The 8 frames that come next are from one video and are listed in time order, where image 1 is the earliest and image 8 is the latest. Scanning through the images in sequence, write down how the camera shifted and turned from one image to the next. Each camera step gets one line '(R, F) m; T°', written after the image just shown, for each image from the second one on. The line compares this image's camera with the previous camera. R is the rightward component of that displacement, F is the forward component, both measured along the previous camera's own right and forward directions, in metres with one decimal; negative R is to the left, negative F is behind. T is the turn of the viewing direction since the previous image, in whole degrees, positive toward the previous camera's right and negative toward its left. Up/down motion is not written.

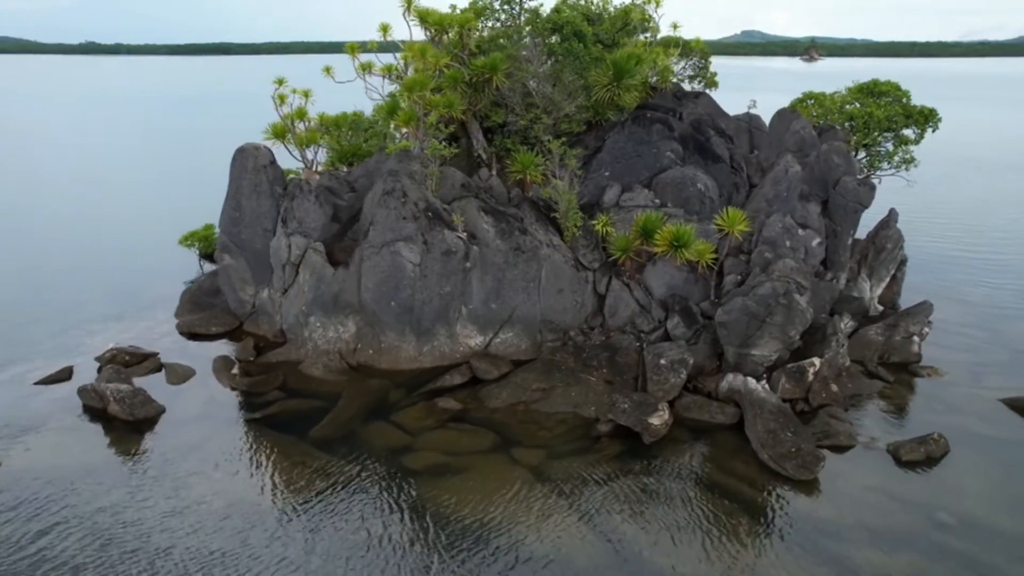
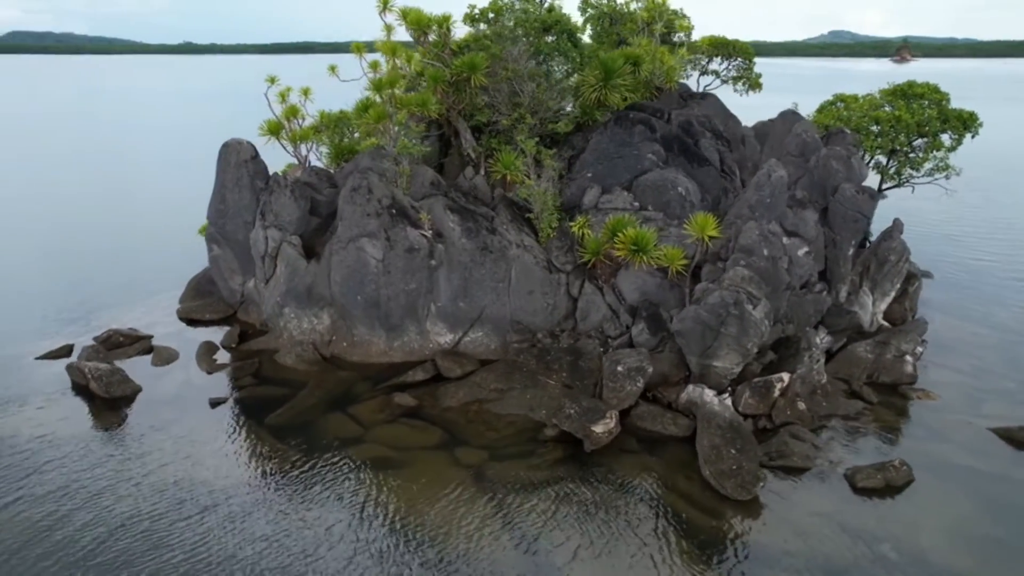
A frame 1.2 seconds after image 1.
(+4.1, +0.3) m; -6°
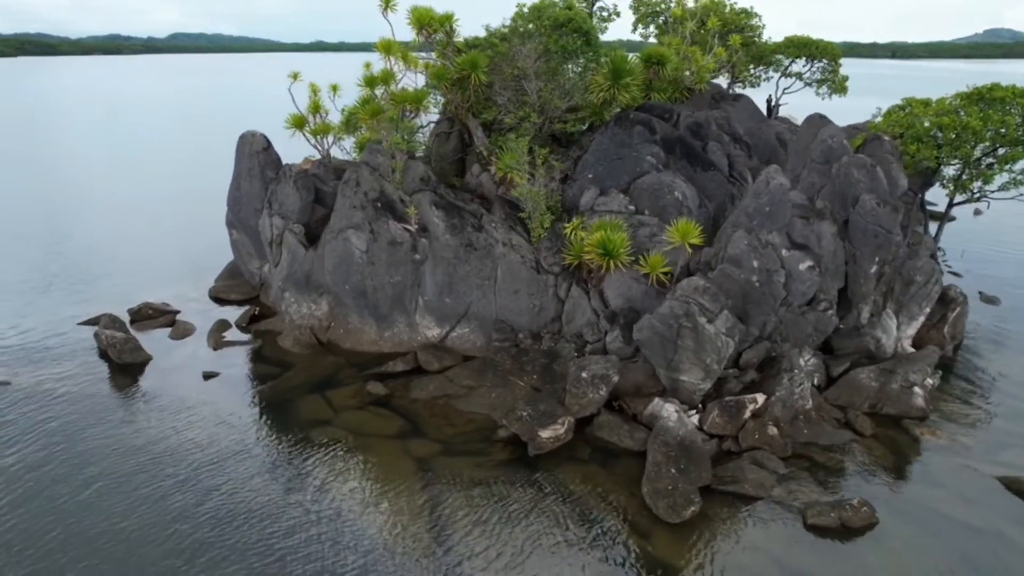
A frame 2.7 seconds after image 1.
(+4.8, +0.5) m; -9°
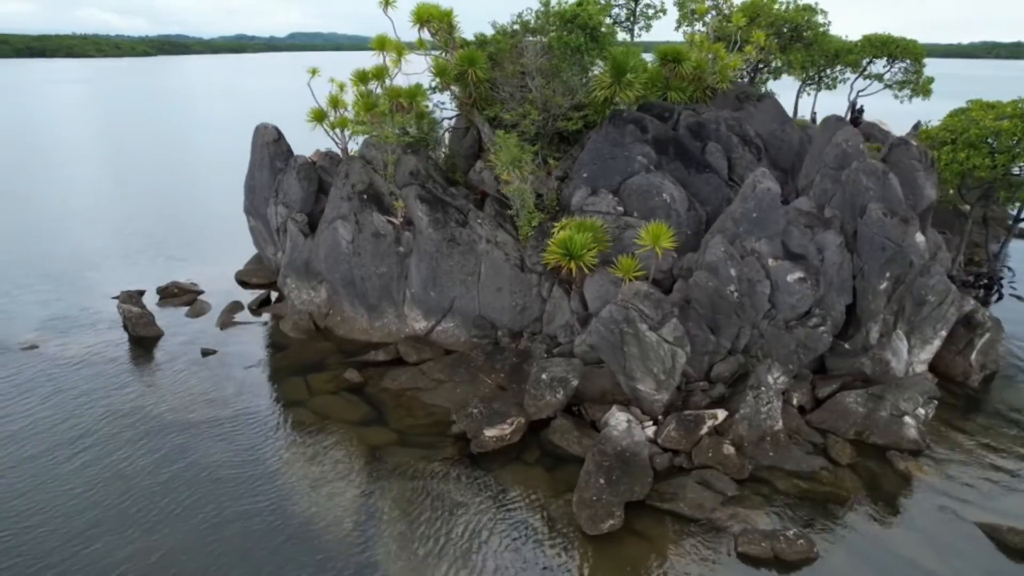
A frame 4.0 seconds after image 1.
(+4.4, +0.5) m; -8°
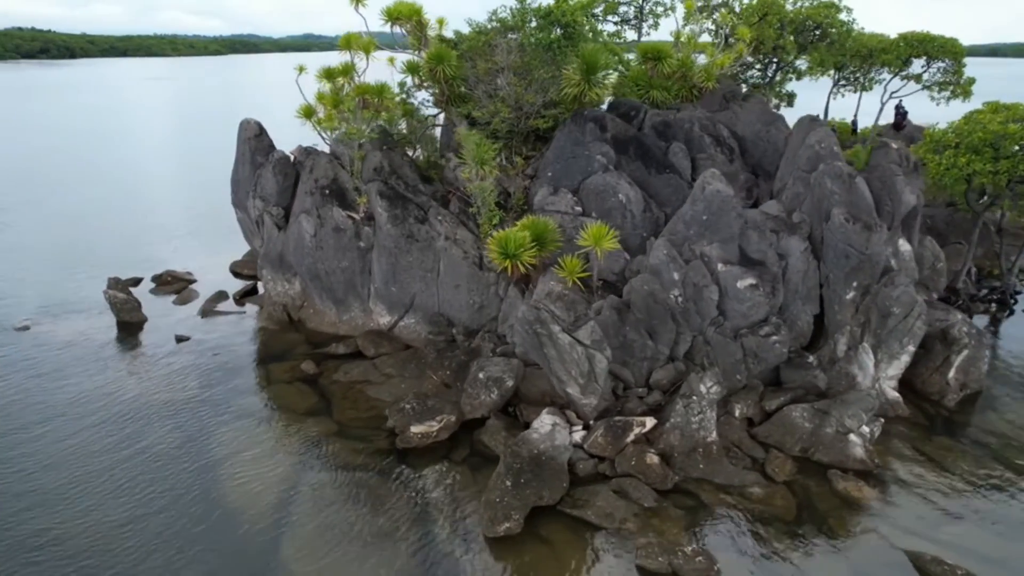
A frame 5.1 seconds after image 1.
(+4.0, +0.3) m; -5°
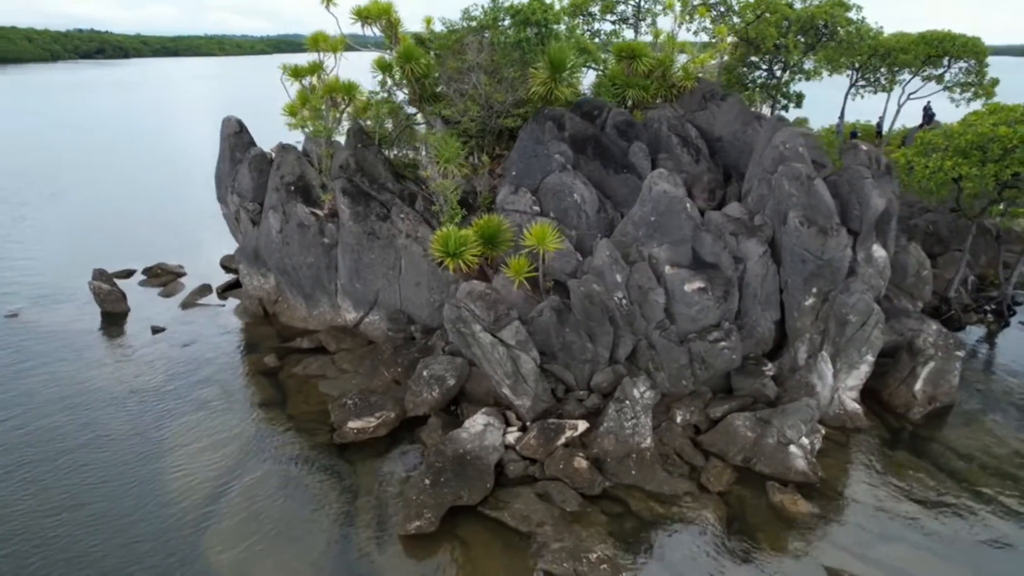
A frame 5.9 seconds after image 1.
(+3.2, +0.2) m; -3°
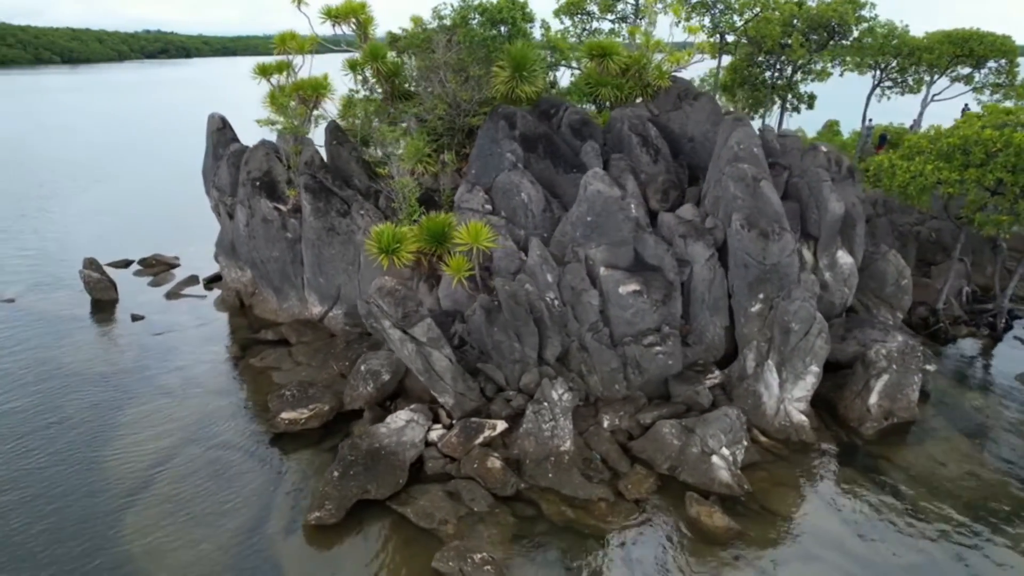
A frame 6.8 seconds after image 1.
(+3.7, +0.2) m; -4°
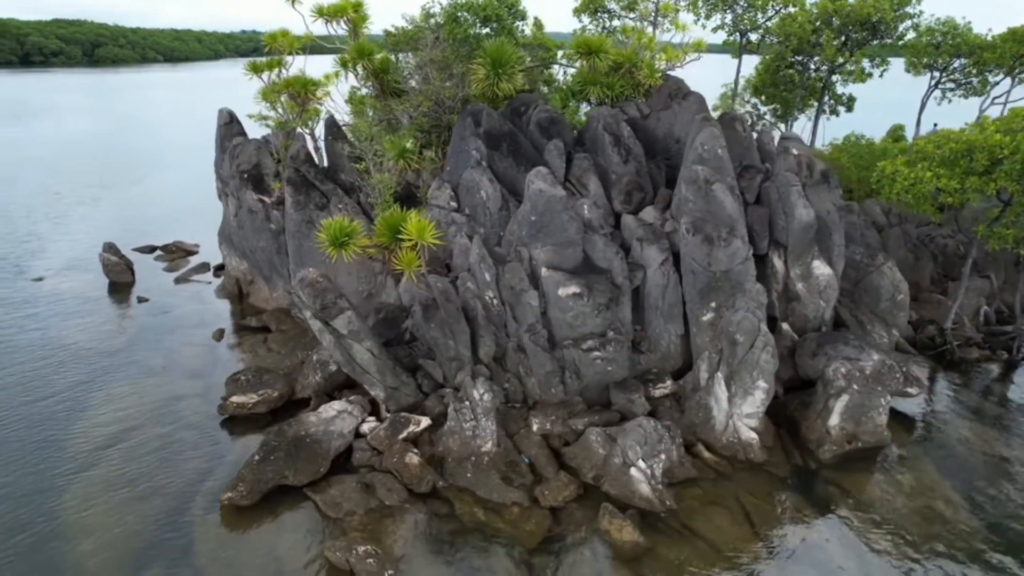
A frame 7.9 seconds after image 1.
(+4.2, +0.4) m; -6°
